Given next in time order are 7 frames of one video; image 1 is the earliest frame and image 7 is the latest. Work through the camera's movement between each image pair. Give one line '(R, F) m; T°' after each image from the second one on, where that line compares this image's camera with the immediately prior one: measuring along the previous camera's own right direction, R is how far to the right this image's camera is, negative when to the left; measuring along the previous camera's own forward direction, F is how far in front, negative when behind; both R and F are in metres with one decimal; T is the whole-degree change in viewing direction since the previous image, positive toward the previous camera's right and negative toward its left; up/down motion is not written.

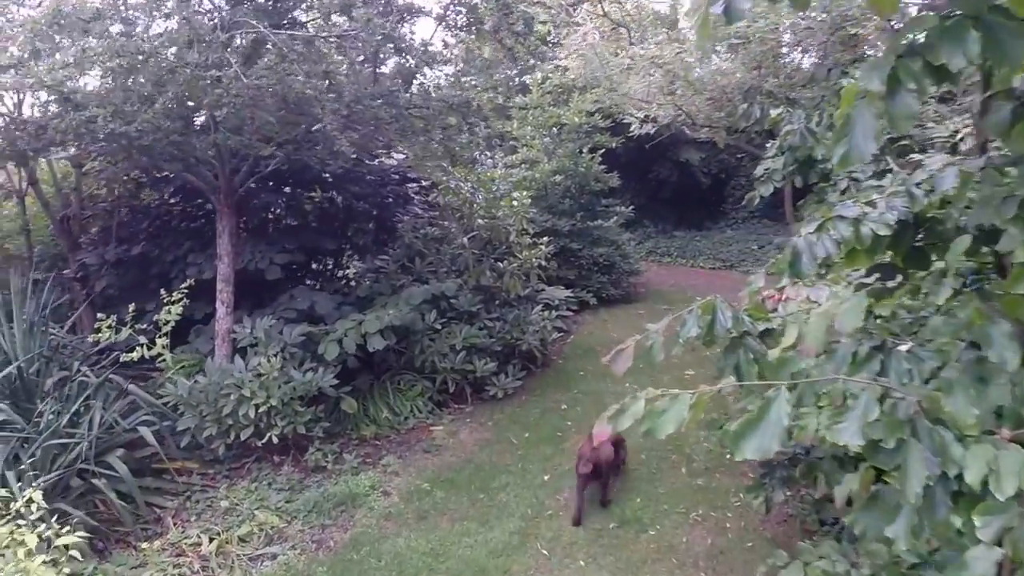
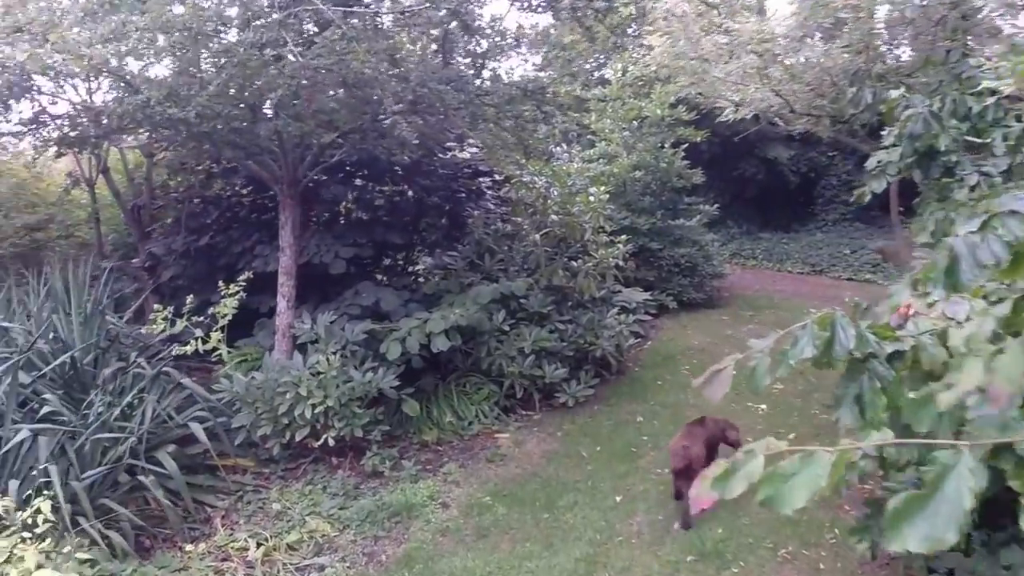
(0.0, +0.4) m; -6°
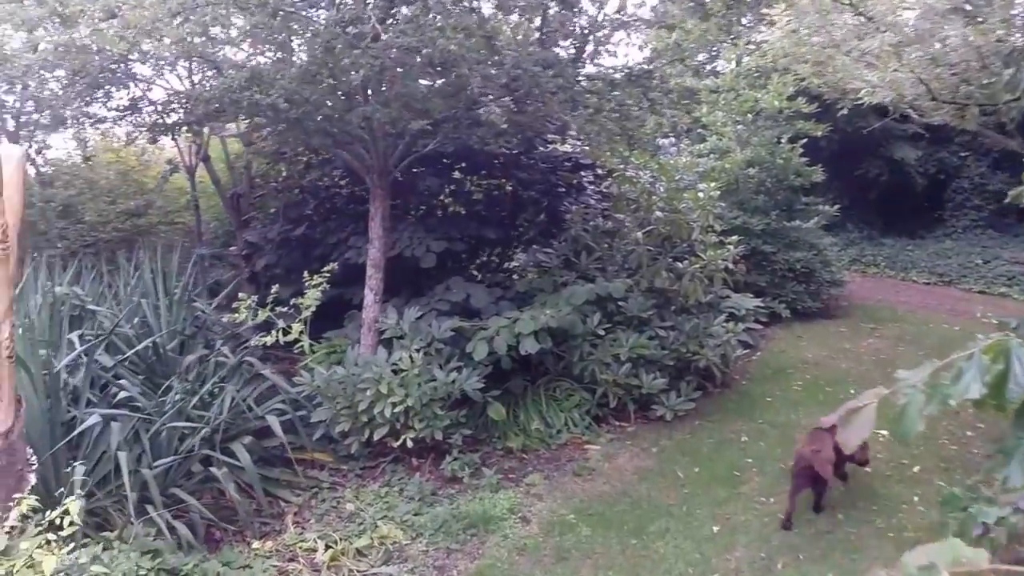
(+0.1, +0.3) m; -8°
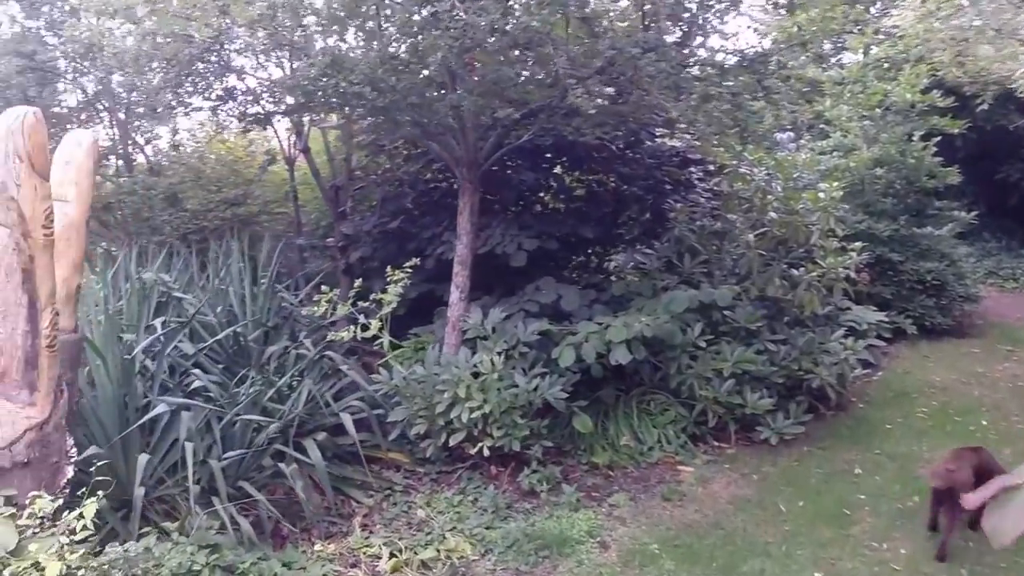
(+0.2, +0.3) m; -9°
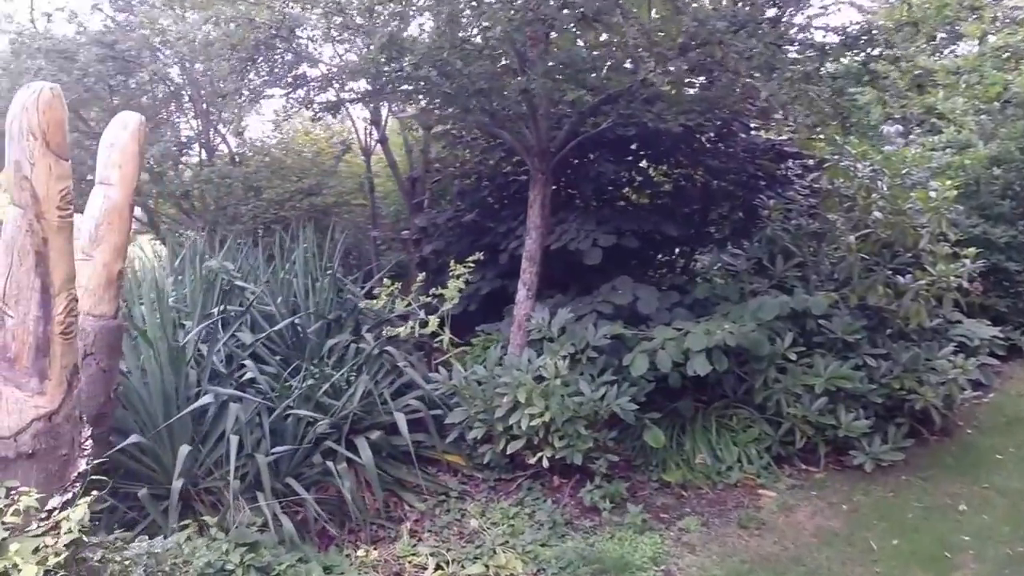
(+0.2, +0.3) m; -8°
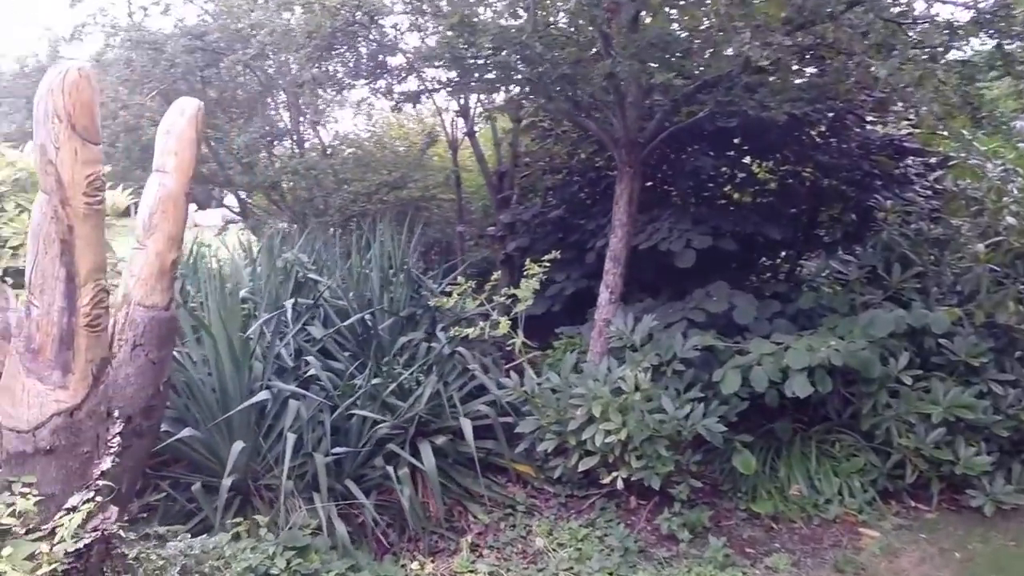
(+0.2, +0.3) m; -9°
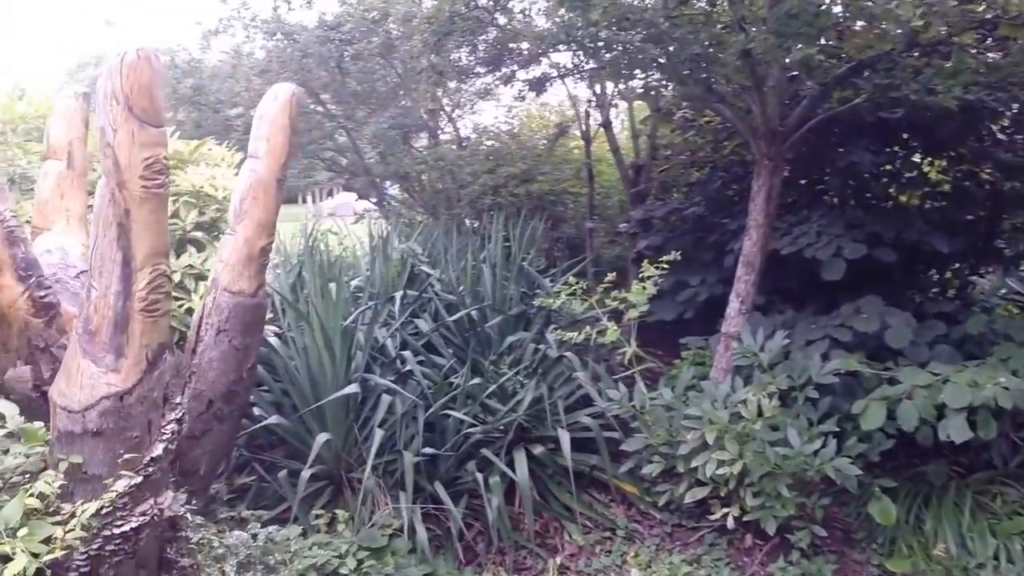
(+0.3, +0.3) m; -13°
